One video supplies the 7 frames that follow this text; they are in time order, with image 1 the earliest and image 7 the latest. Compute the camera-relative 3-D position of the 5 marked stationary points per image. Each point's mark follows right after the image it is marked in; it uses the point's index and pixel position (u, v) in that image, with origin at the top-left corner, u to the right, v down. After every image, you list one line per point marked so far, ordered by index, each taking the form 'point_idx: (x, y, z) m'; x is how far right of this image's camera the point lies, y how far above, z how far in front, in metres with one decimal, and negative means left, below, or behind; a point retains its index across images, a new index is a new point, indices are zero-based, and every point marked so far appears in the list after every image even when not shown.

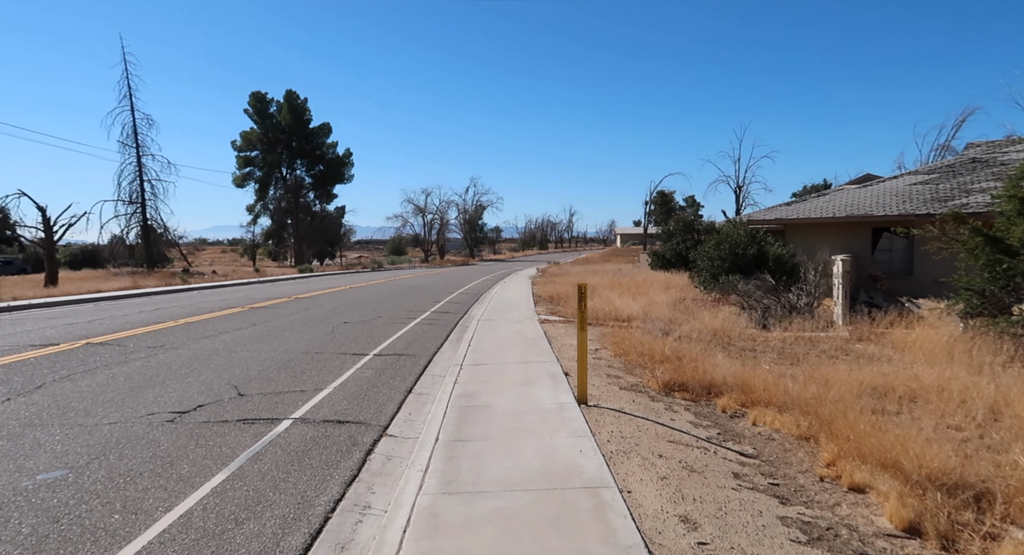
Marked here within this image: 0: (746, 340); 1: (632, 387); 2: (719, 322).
0: (+4.3, -1.2, +11.8) m
1: (+1.5, -1.3, +7.9) m
2: (+4.4, -0.9, +13.6) m
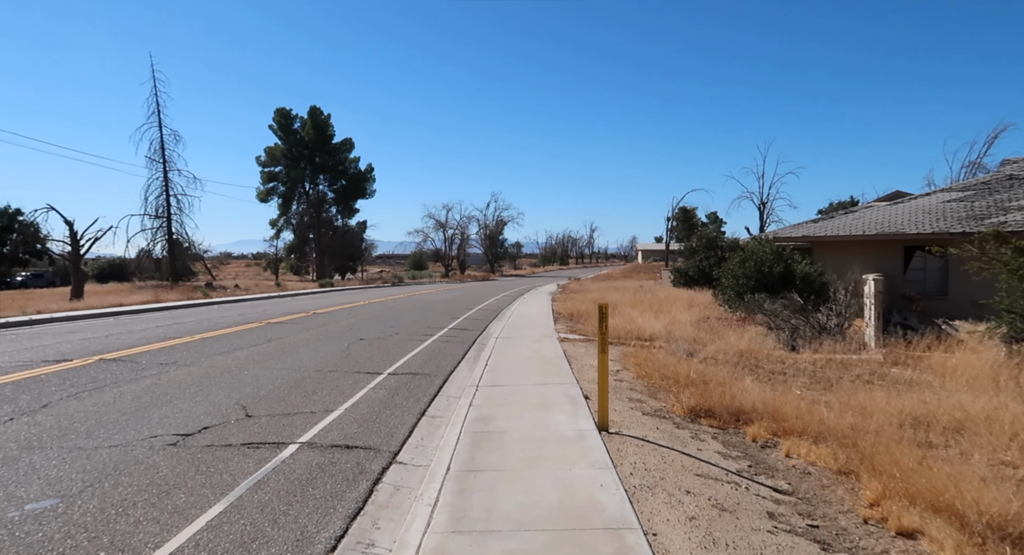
0: (+4.7, -1.5, +11.3) m
1: (+1.7, -1.6, +7.5) m
2: (+4.8, -1.3, +13.1) m
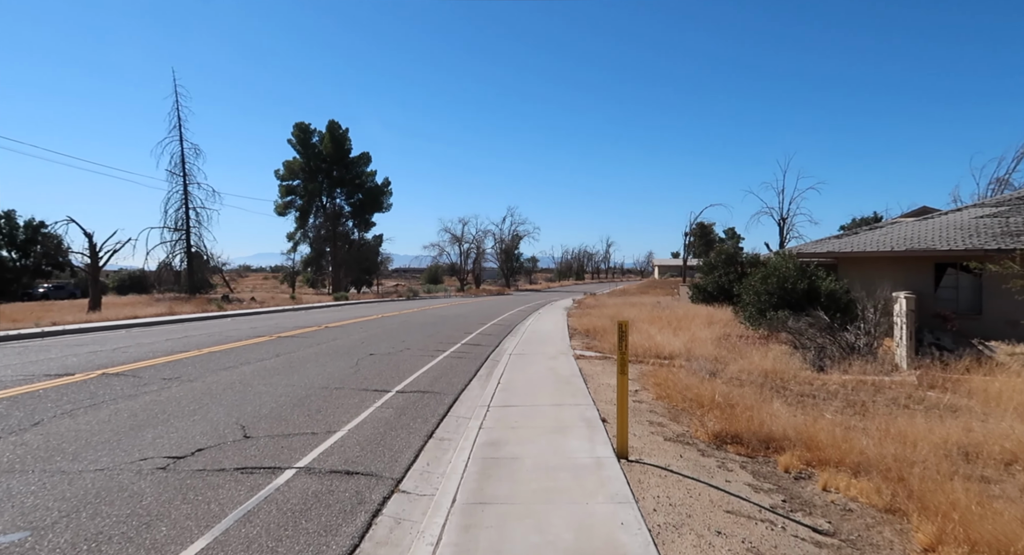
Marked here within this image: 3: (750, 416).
0: (+4.9, -1.8, +10.7) m
1: (+1.8, -1.8, +7.0) m
2: (+5.0, -1.7, +12.5) m
3: (+2.7, -1.6, +7.3) m
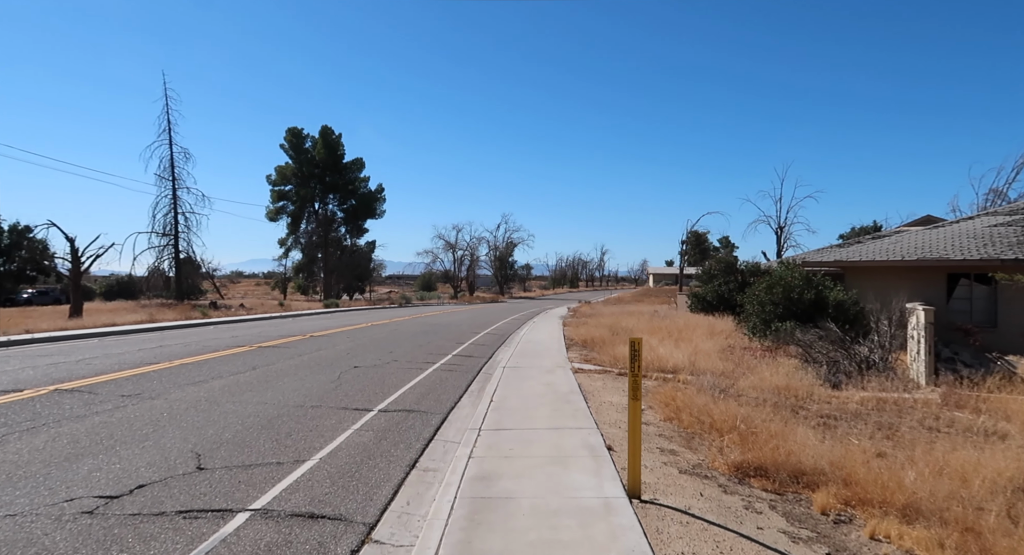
0: (+4.8, -1.9, +9.9) m
1: (+1.8, -1.9, +6.2) m
2: (+4.9, -1.8, +11.7) m
3: (+2.7, -1.7, +6.5) m
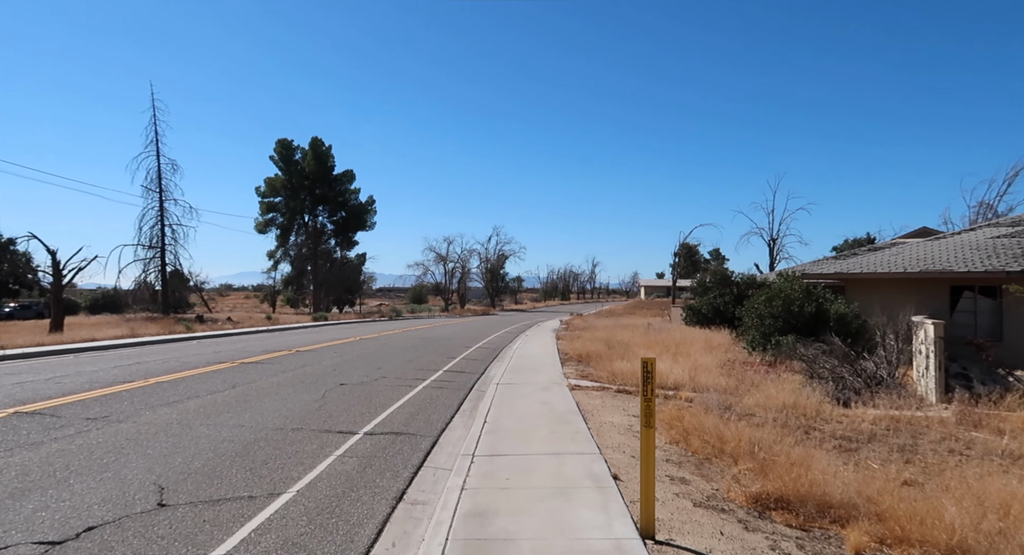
0: (+4.7, -2.1, +9.4) m
1: (+1.7, -2.0, +5.6) m
2: (+4.8, -2.1, +11.2) m
3: (+2.6, -1.8, +6.0) m
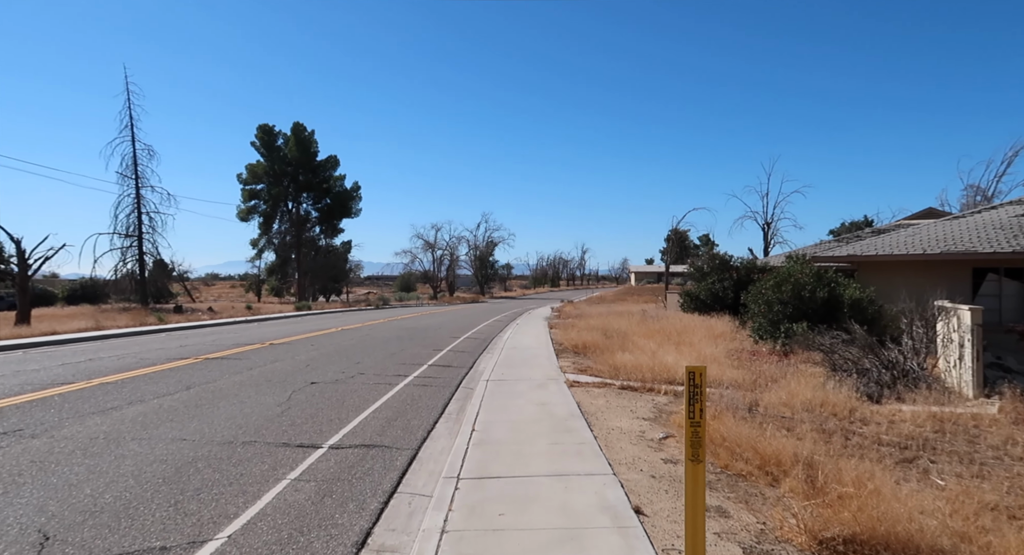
0: (+4.6, -1.9, +8.2) m
1: (+1.7, -1.8, +4.4) m
2: (+4.7, -1.8, +10.0) m
3: (+2.6, -1.6, +4.7) m
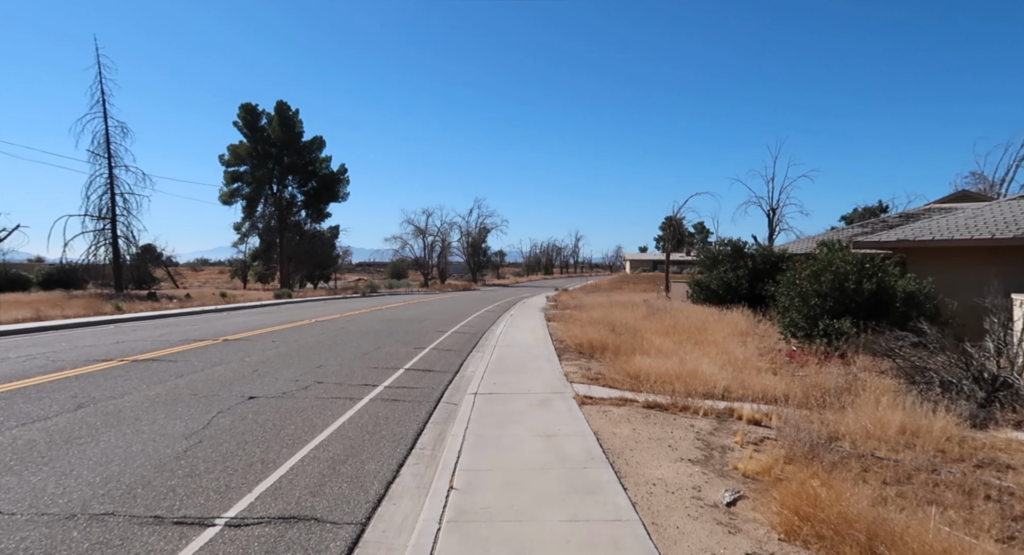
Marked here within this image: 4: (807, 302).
0: (+4.6, -1.8, +5.8) m
1: (+1.7, -1.8, +1.9) m
2: (+4.6, -1.6, +7.5) m
3: (+2.6, -1.6, +2.3) m
4: (+6.7, -0.5, +14.5) m
